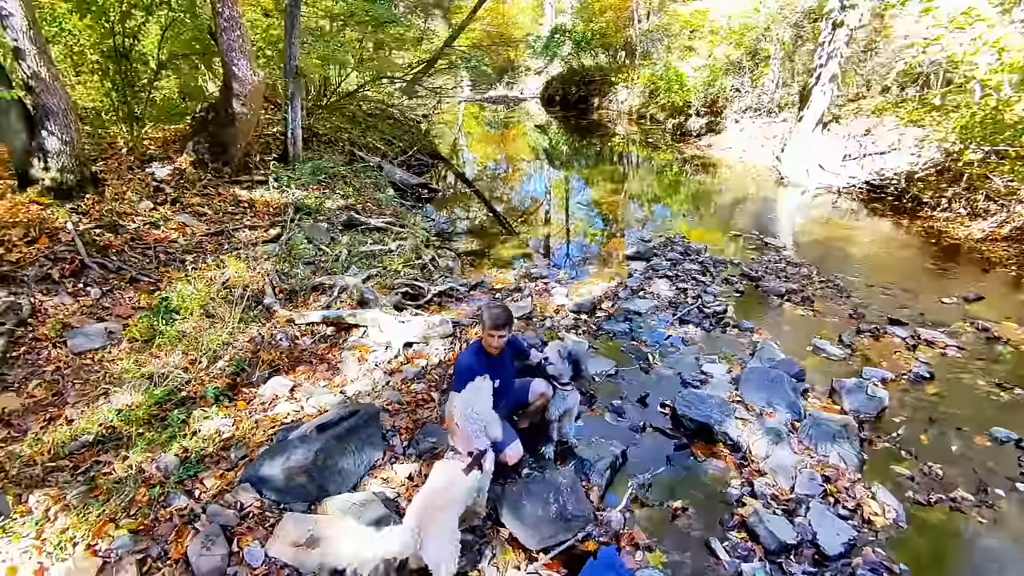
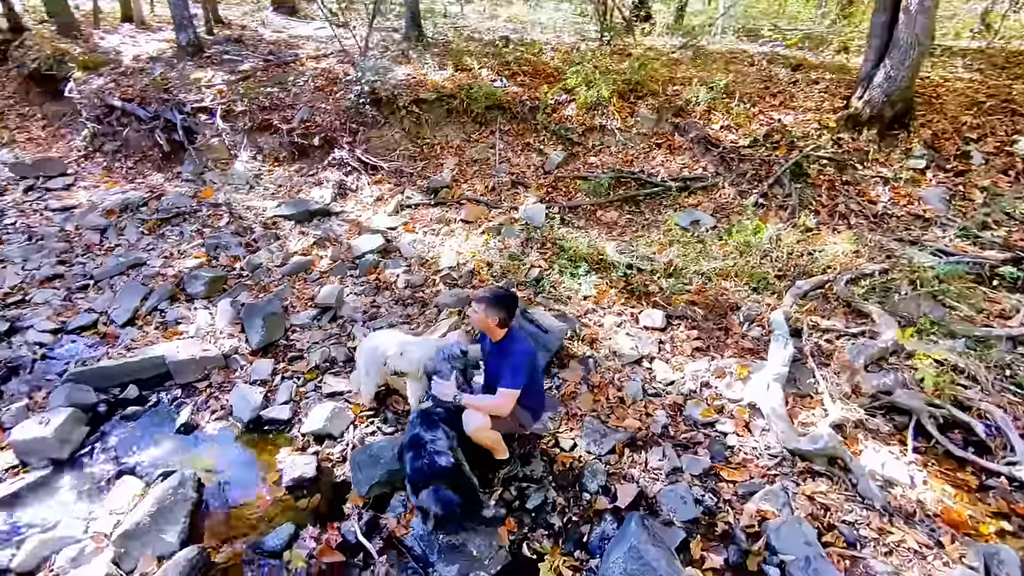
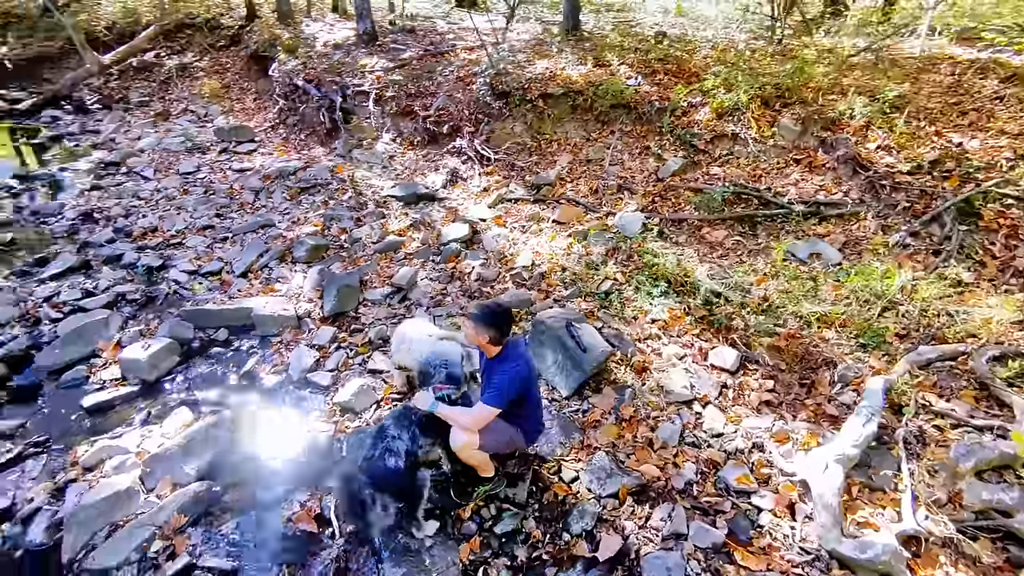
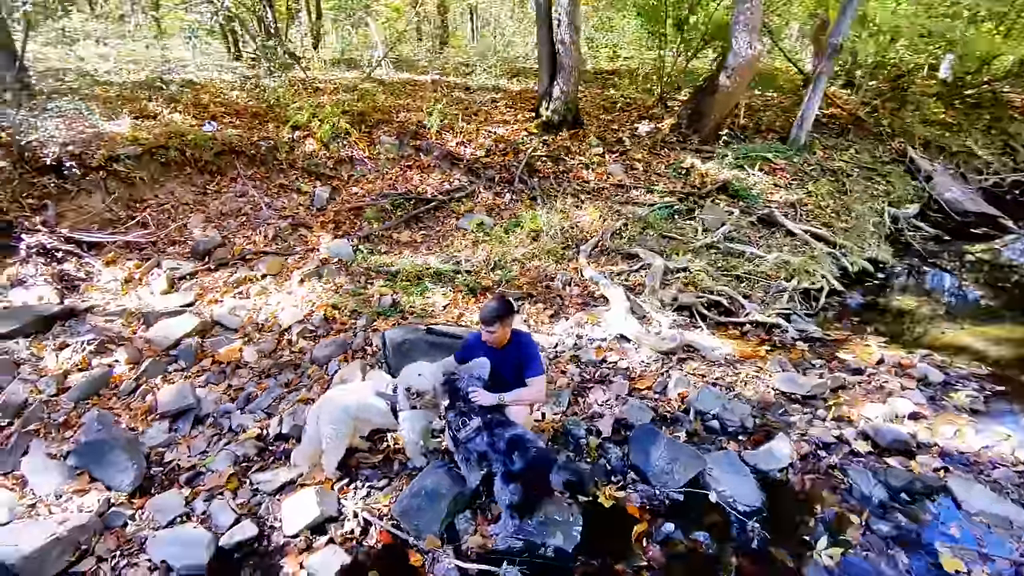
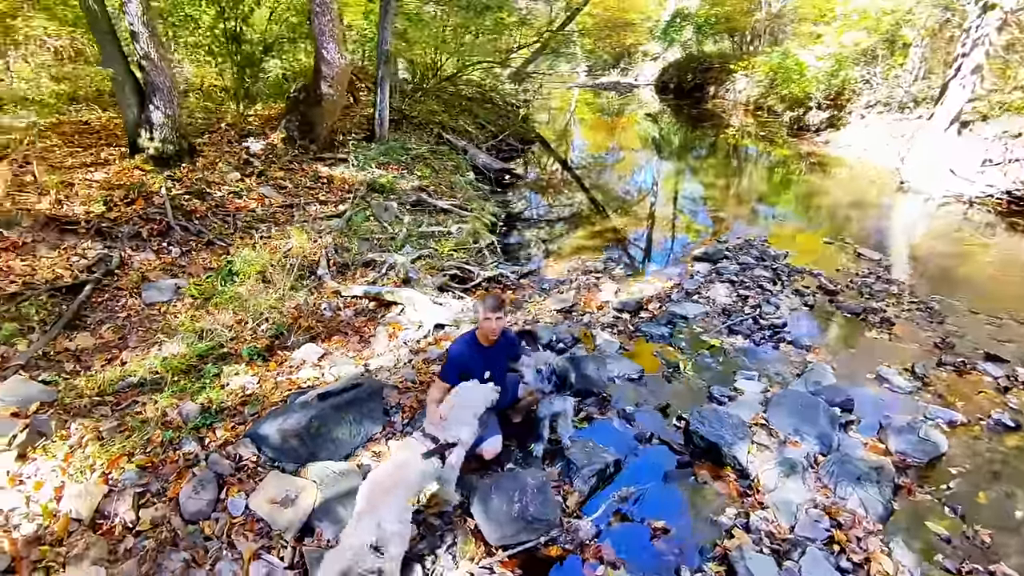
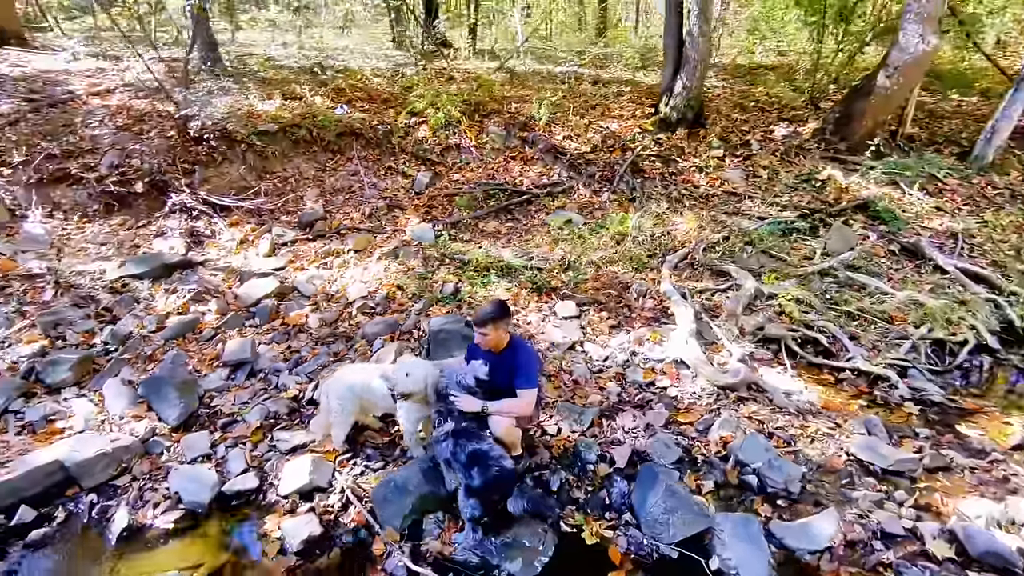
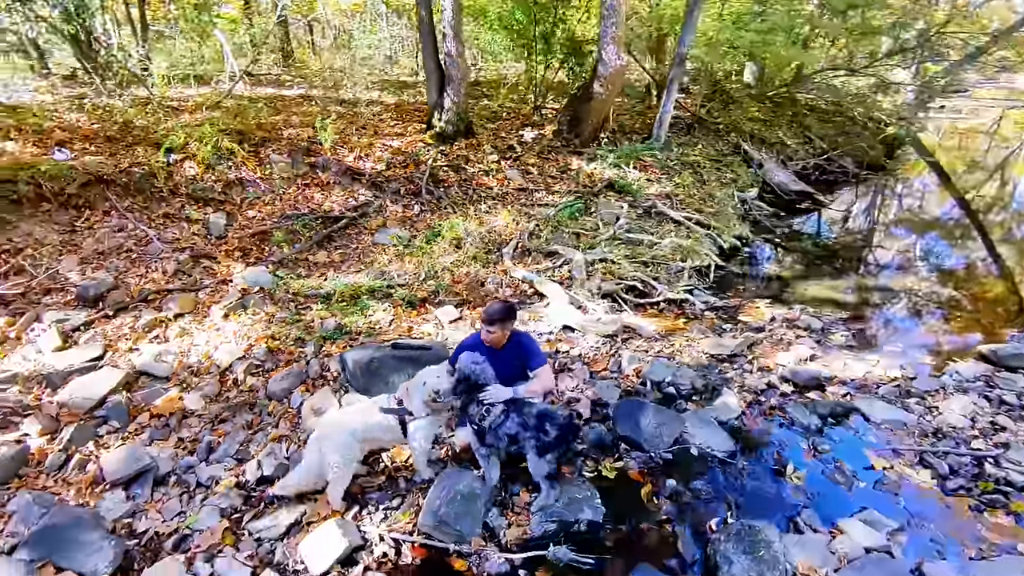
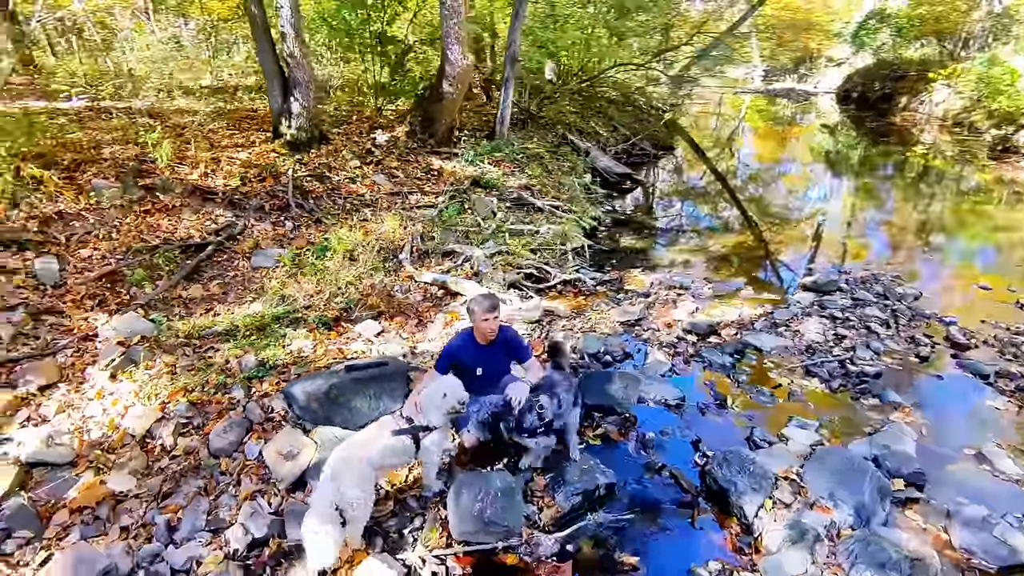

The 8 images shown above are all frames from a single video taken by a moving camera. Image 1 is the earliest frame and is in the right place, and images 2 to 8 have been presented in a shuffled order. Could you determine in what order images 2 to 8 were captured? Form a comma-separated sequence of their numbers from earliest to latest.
5, 8, 7, 4, 6, 2, 3
